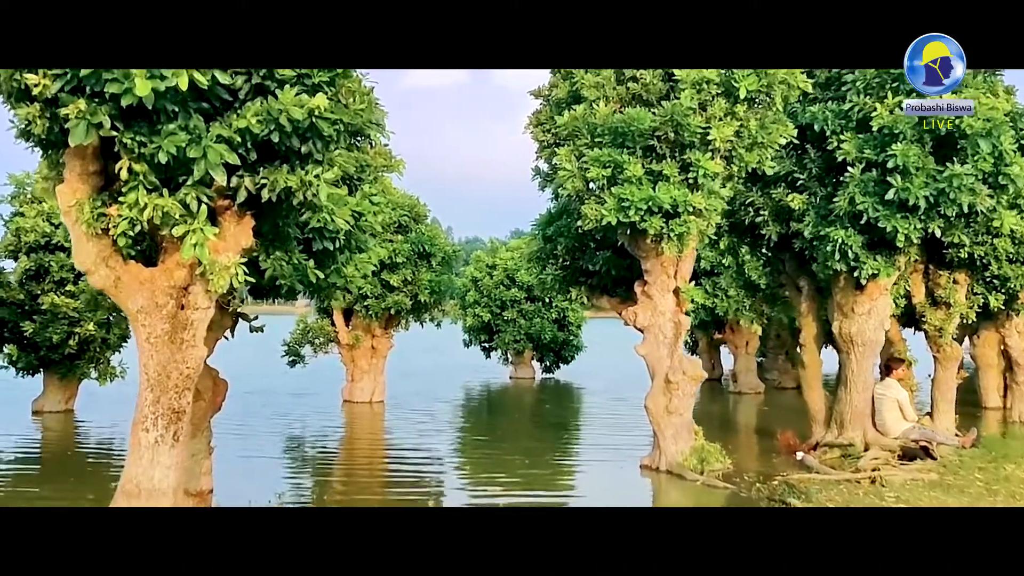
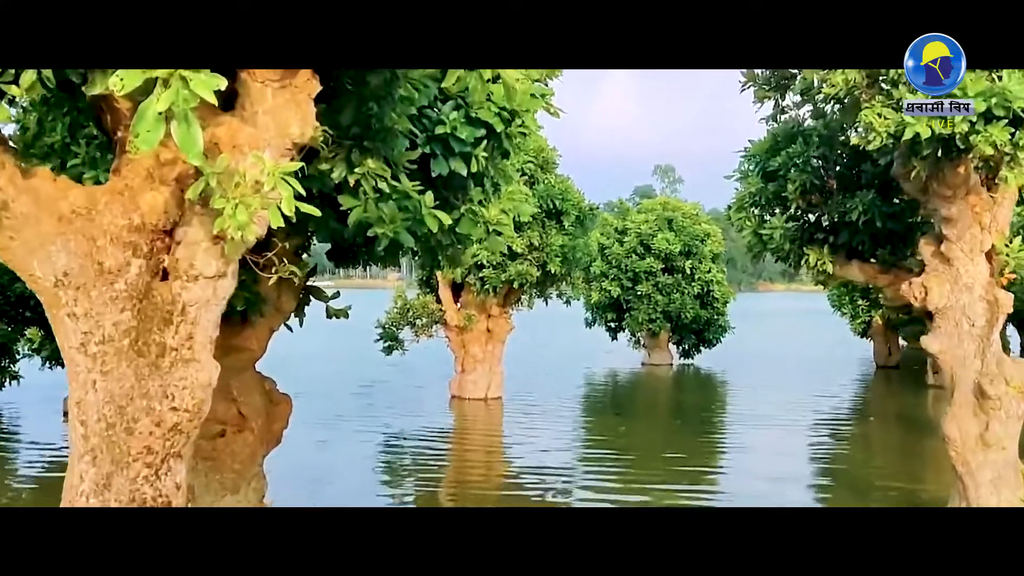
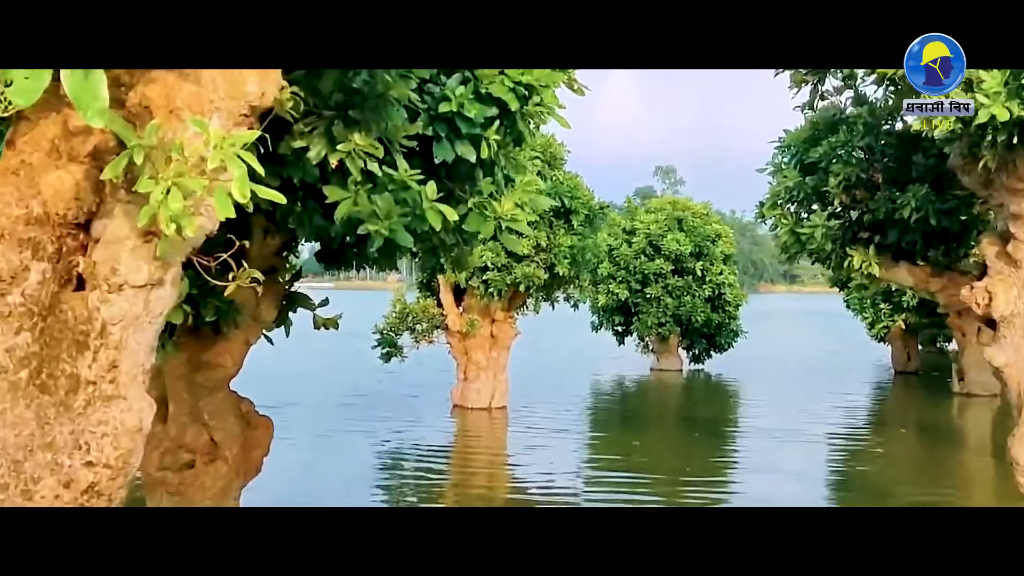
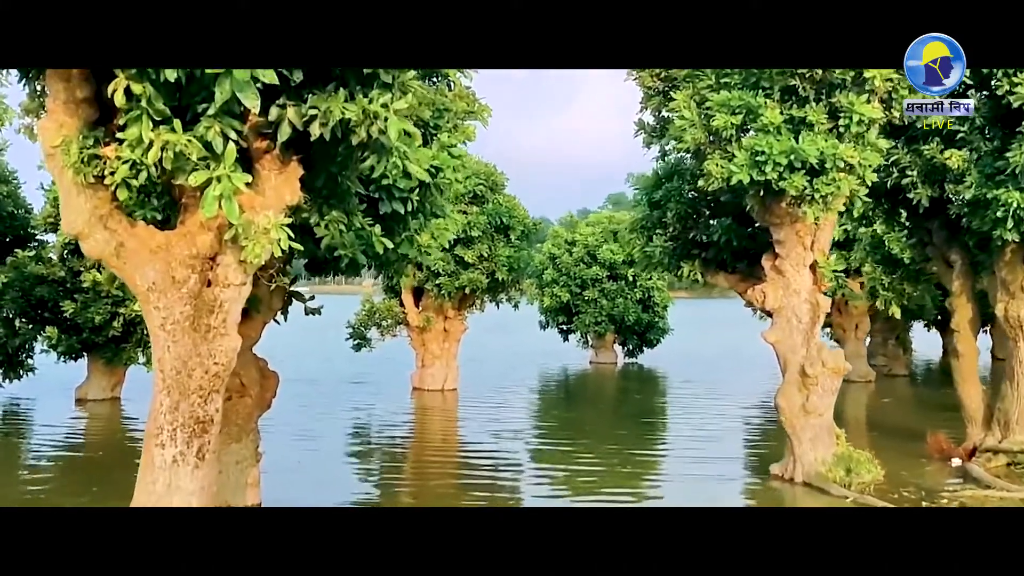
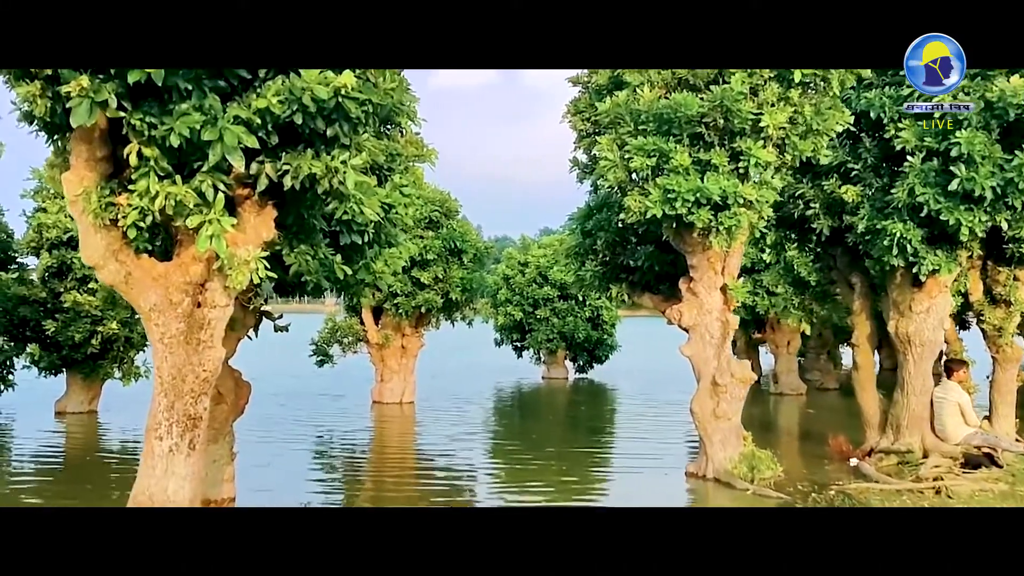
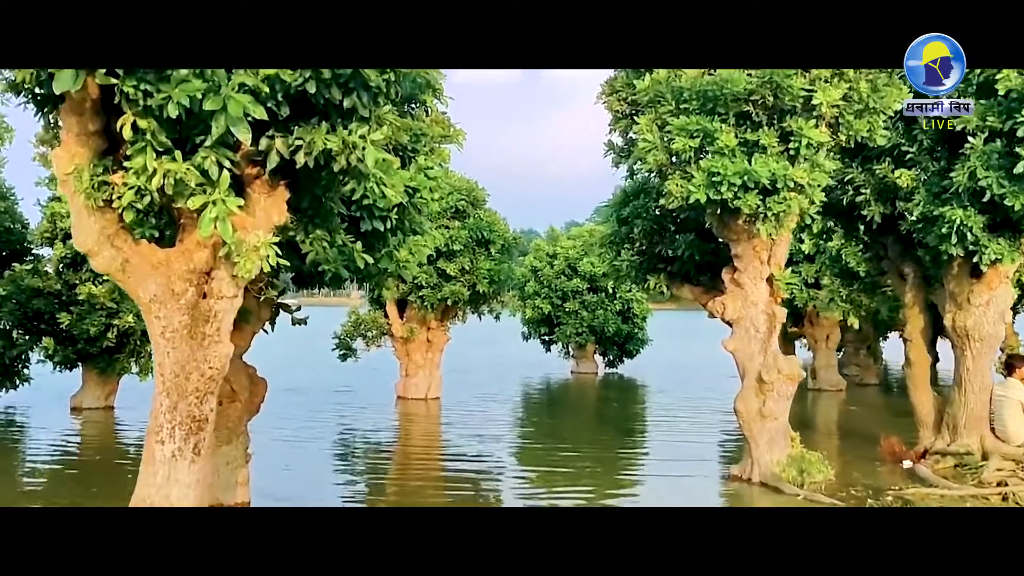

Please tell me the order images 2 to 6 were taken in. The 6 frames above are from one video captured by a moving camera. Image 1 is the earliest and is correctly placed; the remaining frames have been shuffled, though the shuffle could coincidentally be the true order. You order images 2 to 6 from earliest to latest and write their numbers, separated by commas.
5, 6, 4, 2, 3
